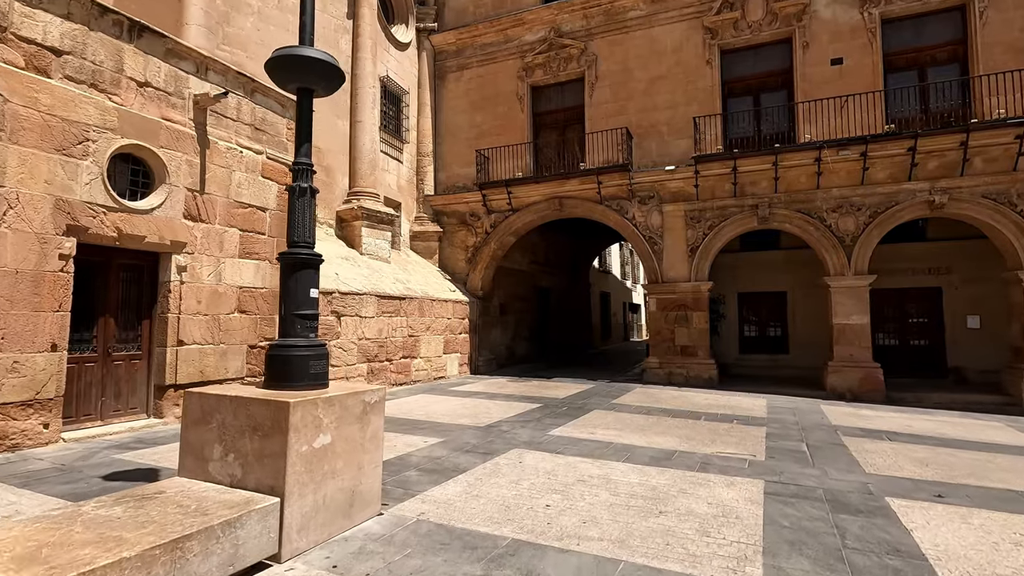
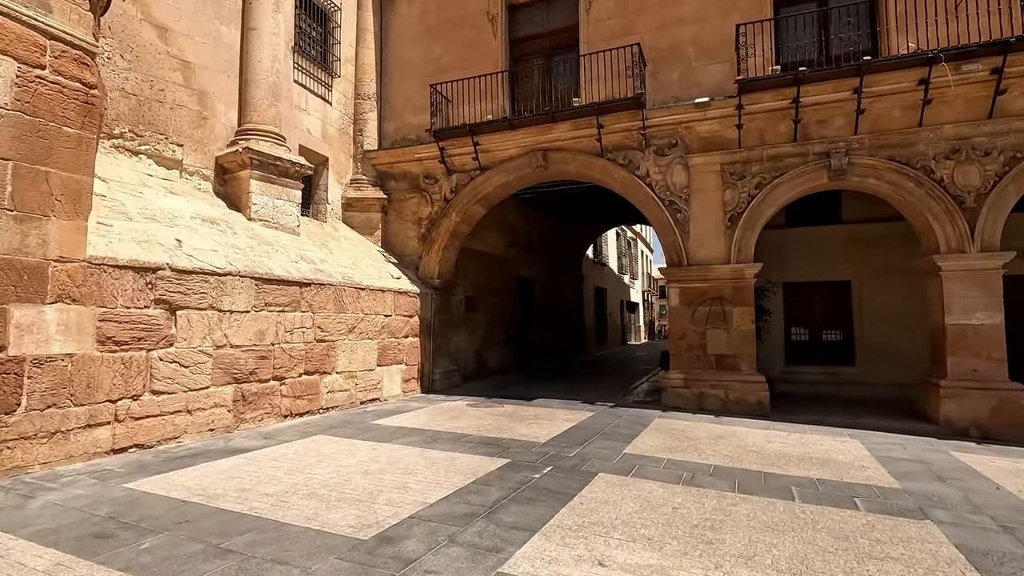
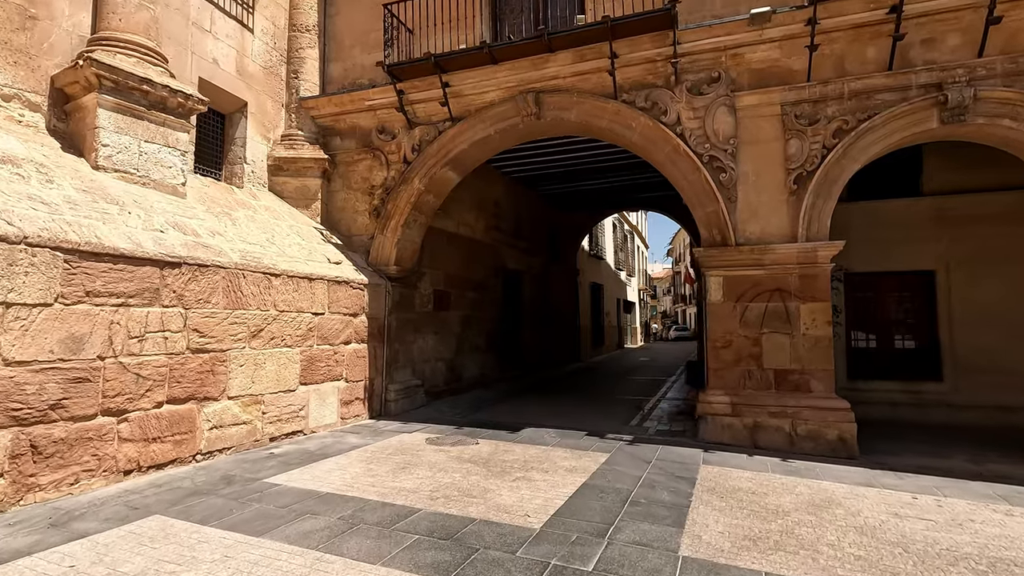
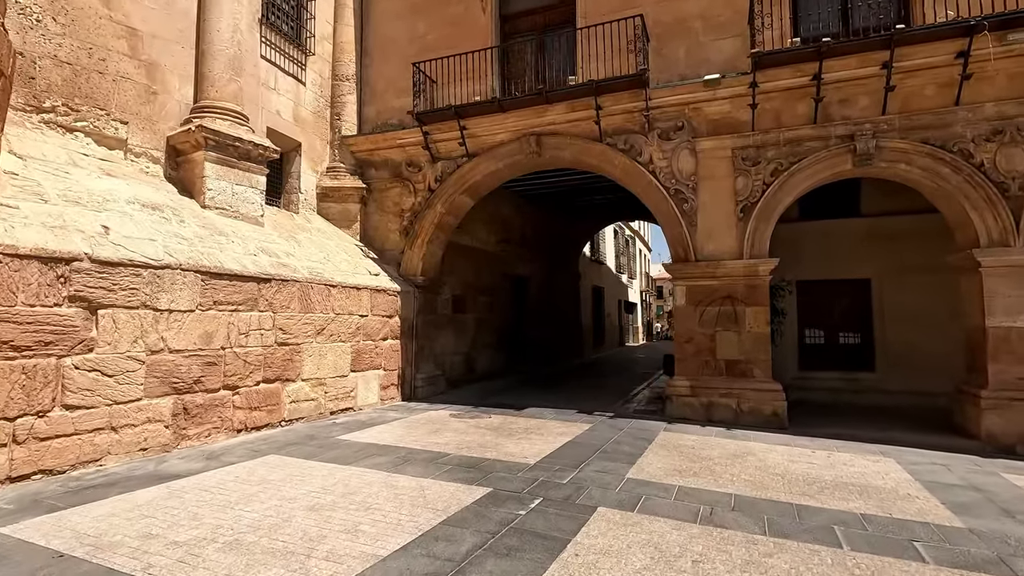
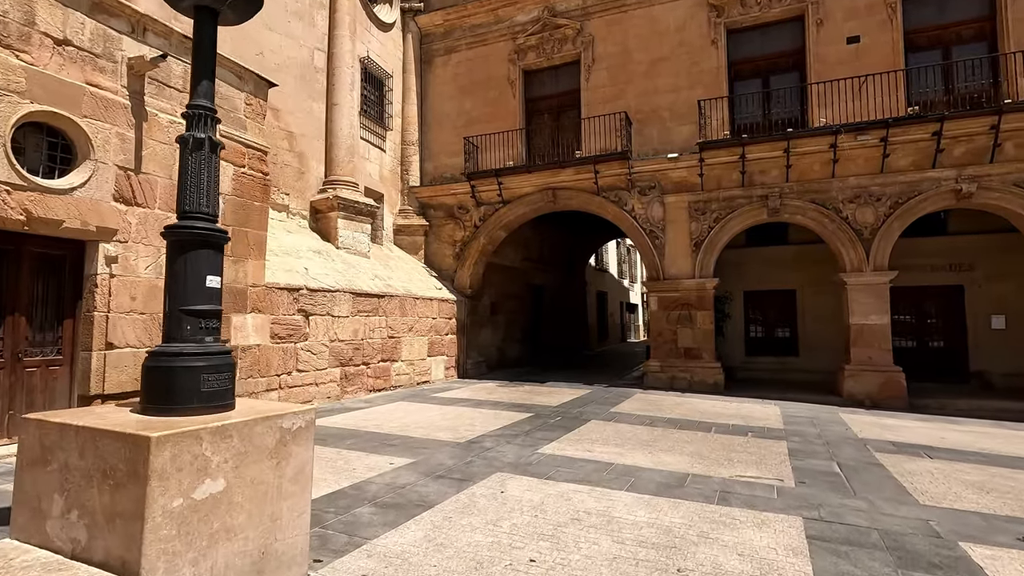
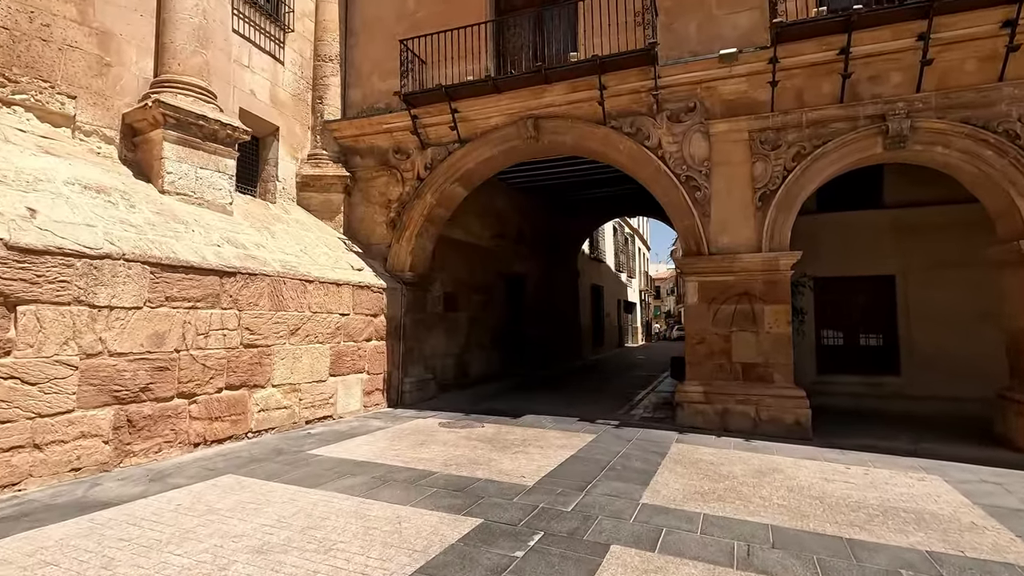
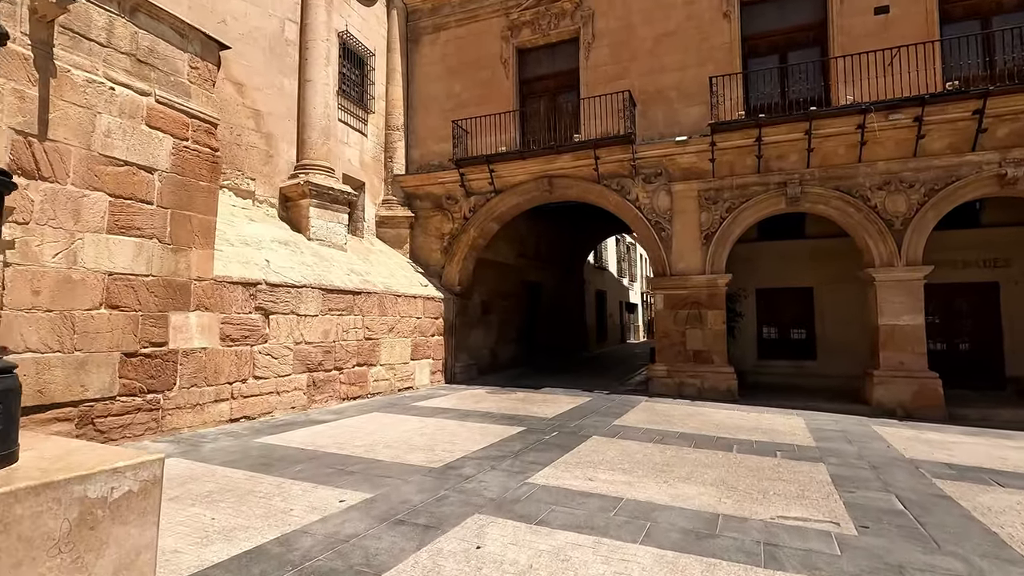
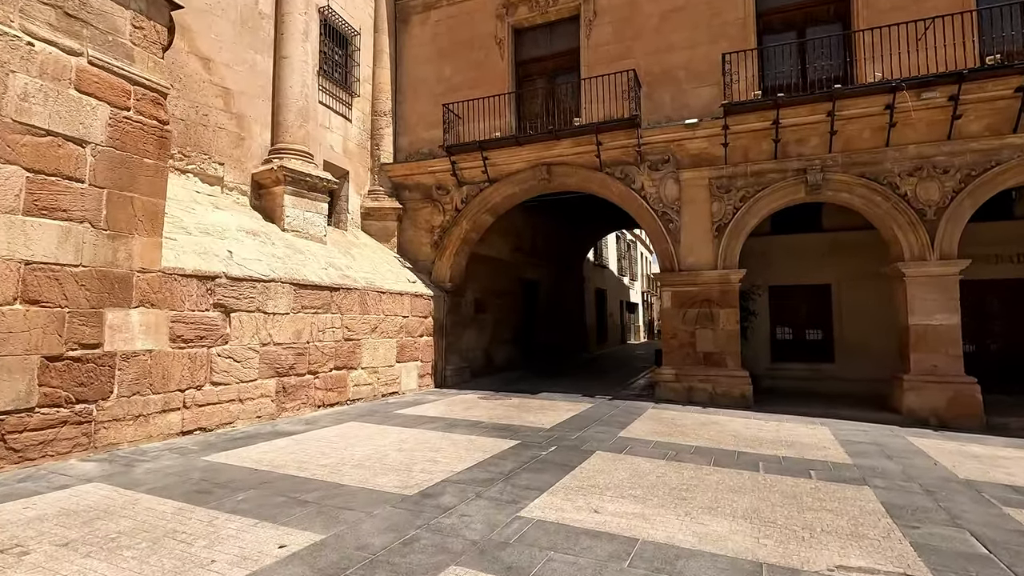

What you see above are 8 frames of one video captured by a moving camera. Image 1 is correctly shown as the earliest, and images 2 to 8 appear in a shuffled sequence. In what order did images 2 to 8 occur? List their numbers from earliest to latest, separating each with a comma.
5, 7, 8, 2, 4, 6, 3
